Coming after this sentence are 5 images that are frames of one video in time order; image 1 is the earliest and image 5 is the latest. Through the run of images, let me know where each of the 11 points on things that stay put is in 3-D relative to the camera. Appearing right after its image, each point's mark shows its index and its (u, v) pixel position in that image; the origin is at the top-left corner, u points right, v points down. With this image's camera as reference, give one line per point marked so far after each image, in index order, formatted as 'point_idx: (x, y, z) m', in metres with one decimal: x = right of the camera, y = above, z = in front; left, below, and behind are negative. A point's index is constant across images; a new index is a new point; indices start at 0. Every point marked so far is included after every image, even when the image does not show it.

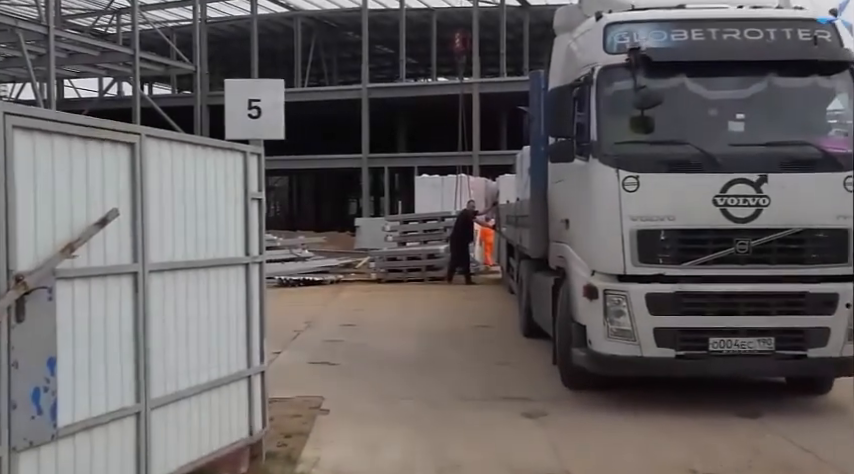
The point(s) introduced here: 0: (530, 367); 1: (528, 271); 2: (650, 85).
0: (+1.0, -1.3, +9.1) m
1: (+1.2, -0.4, +11.0) m
2: (+1.8, +1.2, +7.2) m
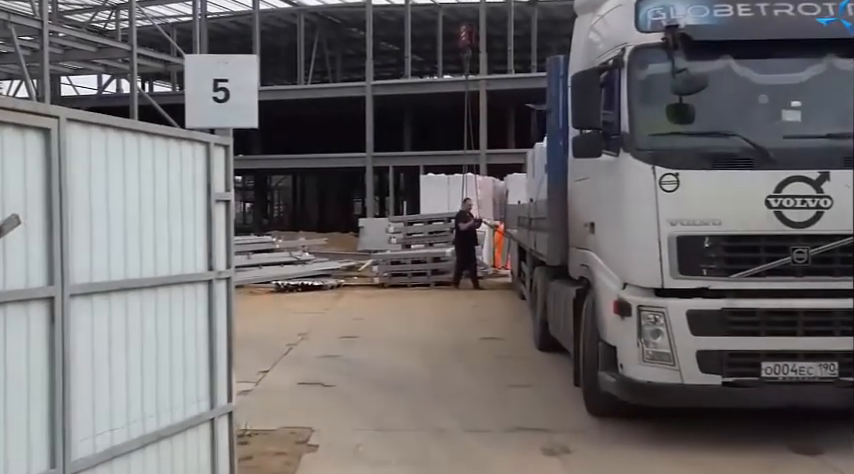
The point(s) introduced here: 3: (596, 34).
0: (+1.1, -1.4, +8.1) m
1: (+1.3, -0.5, +10.0) m
2: (+1.8, +1.2, +6.2) m
3: (+1.4, +1.7, +7.4) m
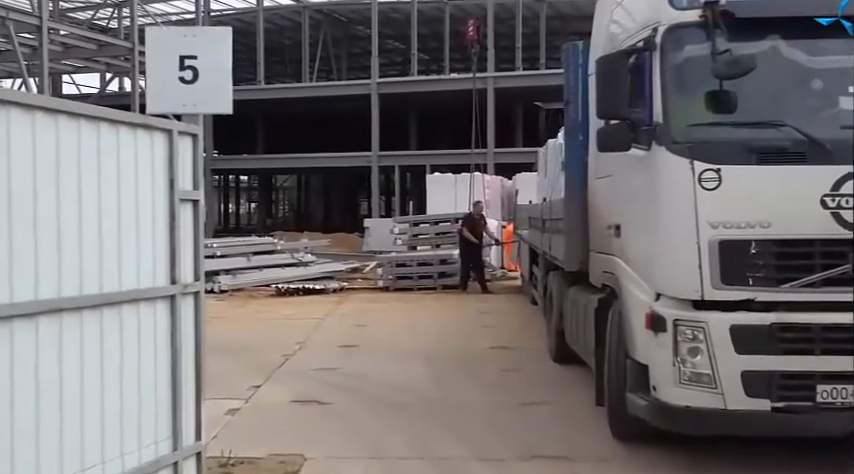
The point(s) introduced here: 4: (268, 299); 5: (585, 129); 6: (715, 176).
0: (+1.1, -1.4, +7.3) m
1: (+1.4, -0.5, +9.3) m
2: (+1.9, +1.2, +5.5) m
3: (+1.4, +1.6, +6.7) m
4: (-2.9, -1.1, +16.4) m
5: (+1.4, +0.9, +7.8) m
6: (+1.7, +0.4, +5.3) m
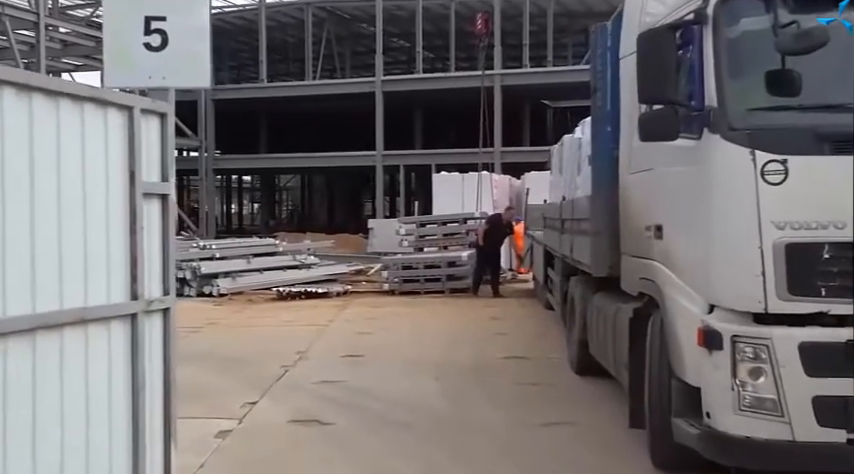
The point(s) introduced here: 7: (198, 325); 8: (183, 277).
0: (+1.2, -1.4, +6.6) m
1: (+1.5, -0.5, +8.5) m
2: (+2.0, +1.1, +4.8) m
3: (+1.5, +1.6, +5.9) m
4: (-2.7, -1.1, +15.7) m
5: (+1.5, +0.9, +7.0) m
6: (+1.8, +0.3, +4.5) m
7: (-3.1, -1.2, +12.2) m
8: (-4.6, -0.8, +17.2) m
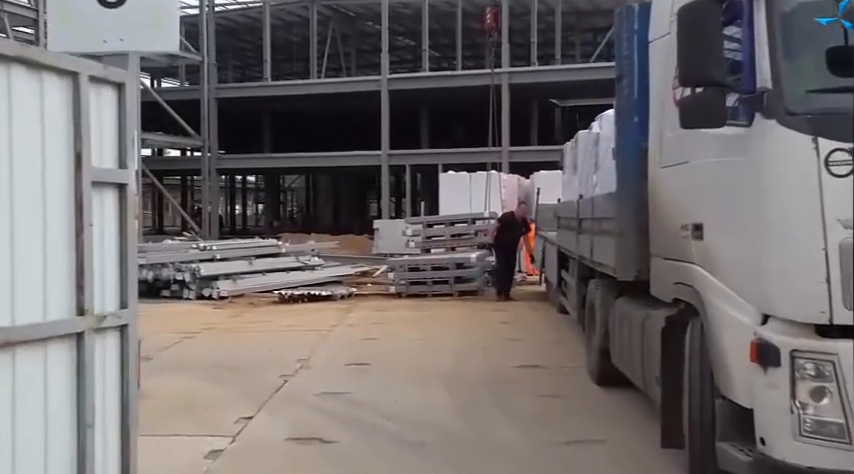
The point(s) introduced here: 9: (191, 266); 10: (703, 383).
0: (+1.3, -1.4, +6.0) m
1: (+1.5, -0.5, +7.9) m
2: (+2.0, +1.1, +4.2) m
3: (+1.6, +1.6, +5.3) m
4: (-2.6, -1.2, +15.1) m
5: (+1.5, +0.9, +6.4) m
6: (+1.8, +0.3, +3.9) m
7: (-3.0, -1.2, +11.6) m
8: (-4.5, -0.8, +16.6) m
9: (-4.3, -0.5, +16.6) m
10: (+1.4, -0.8, +4.8) m
